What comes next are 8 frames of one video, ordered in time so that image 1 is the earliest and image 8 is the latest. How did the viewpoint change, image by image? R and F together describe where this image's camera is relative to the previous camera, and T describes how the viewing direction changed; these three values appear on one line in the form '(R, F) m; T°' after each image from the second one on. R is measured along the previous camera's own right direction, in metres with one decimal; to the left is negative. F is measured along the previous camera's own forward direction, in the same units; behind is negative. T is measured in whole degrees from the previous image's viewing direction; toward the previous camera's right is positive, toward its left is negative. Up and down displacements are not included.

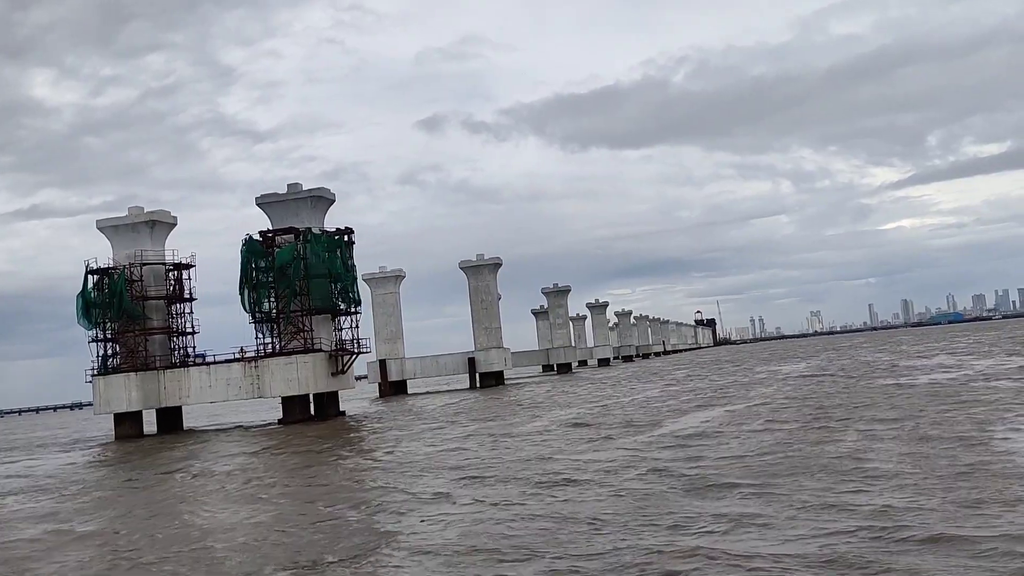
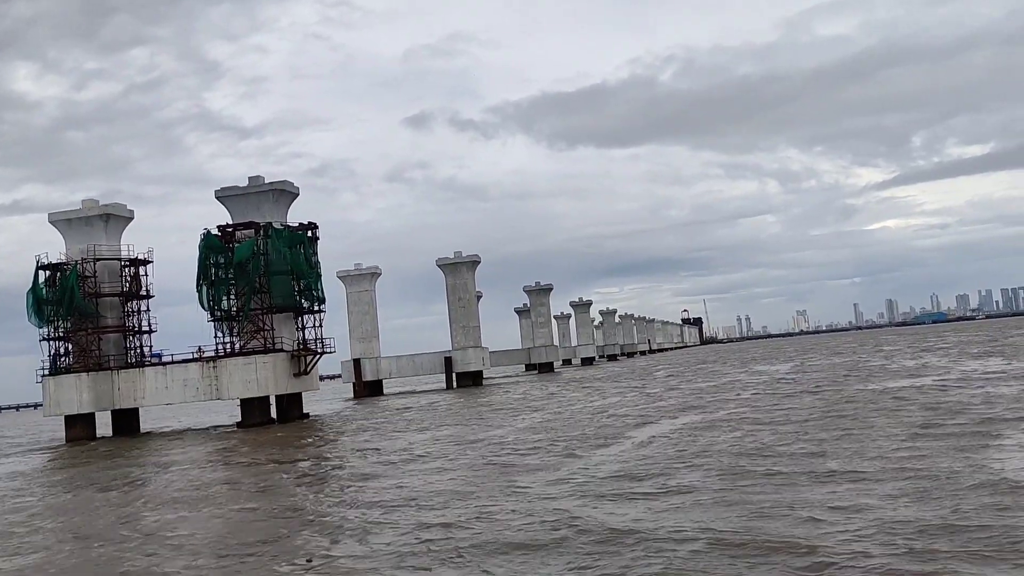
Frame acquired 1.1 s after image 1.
(+0.5, +1.0) m; +1°
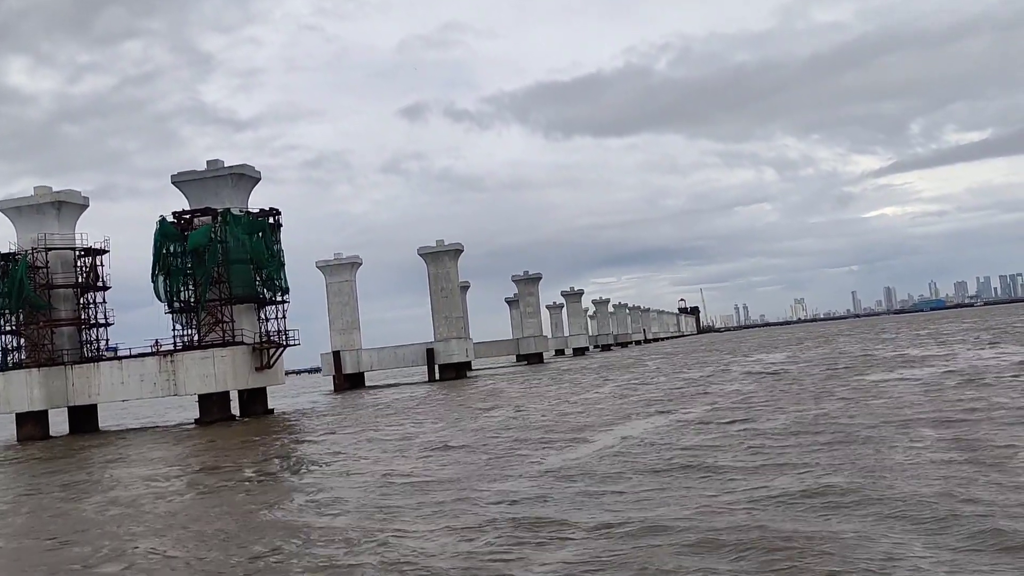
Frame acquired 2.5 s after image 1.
(+0.7, +1.2) m; 0°
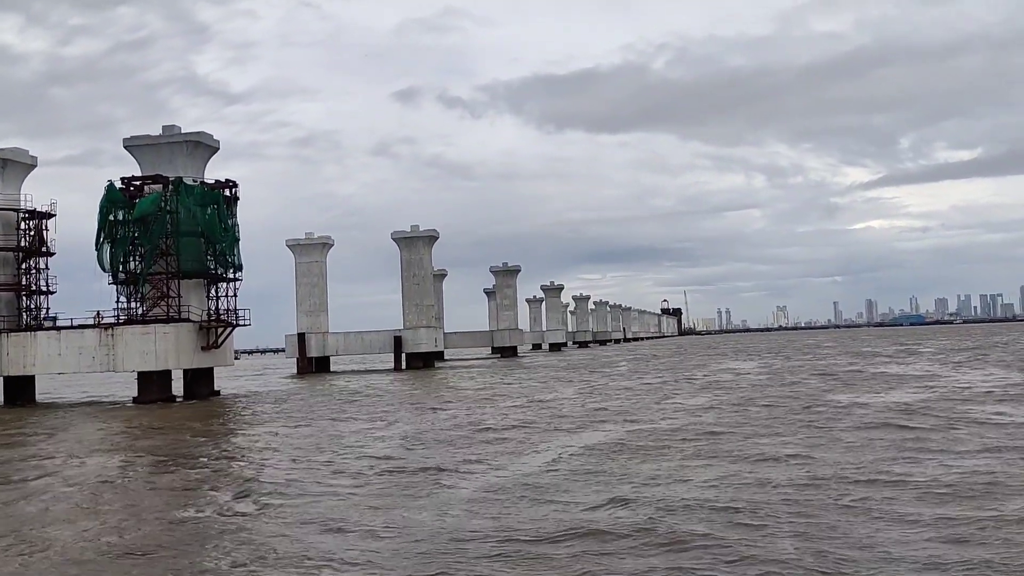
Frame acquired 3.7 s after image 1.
(+0.5, +1.1) m; +1°
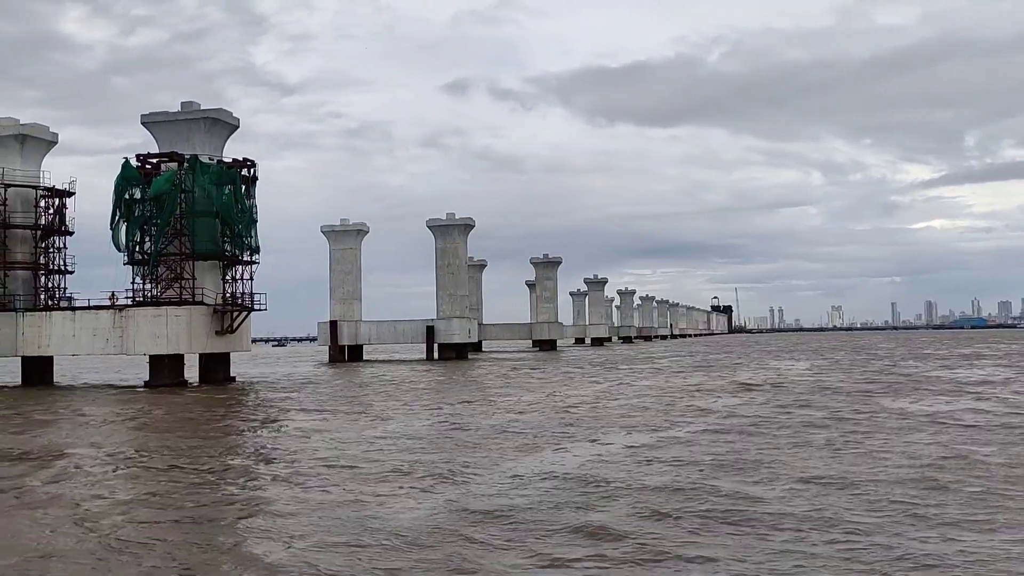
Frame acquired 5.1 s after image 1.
(+0.6, +1.1) m; -3°
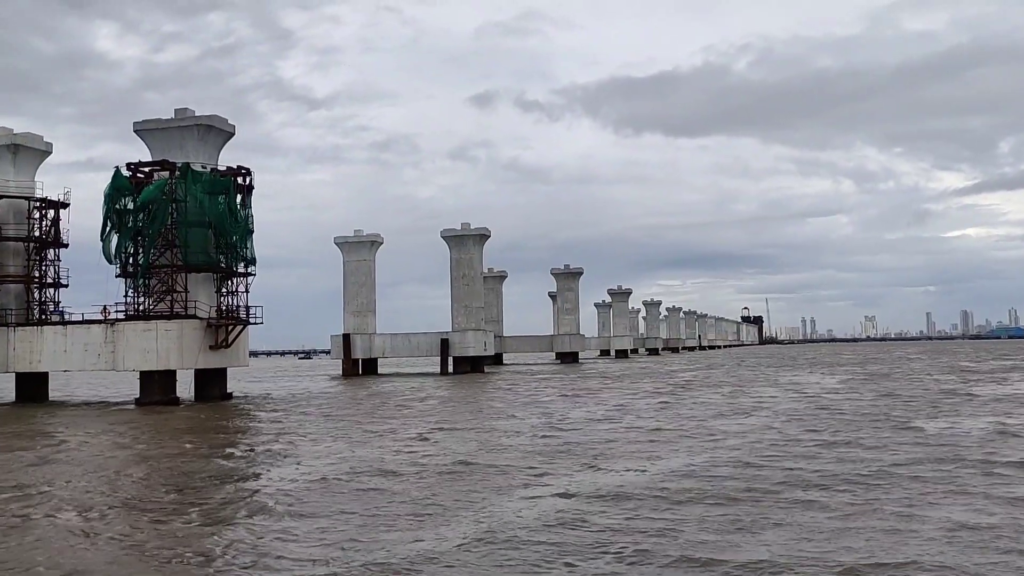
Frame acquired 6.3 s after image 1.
(+0.5, +1.1) m; -2°
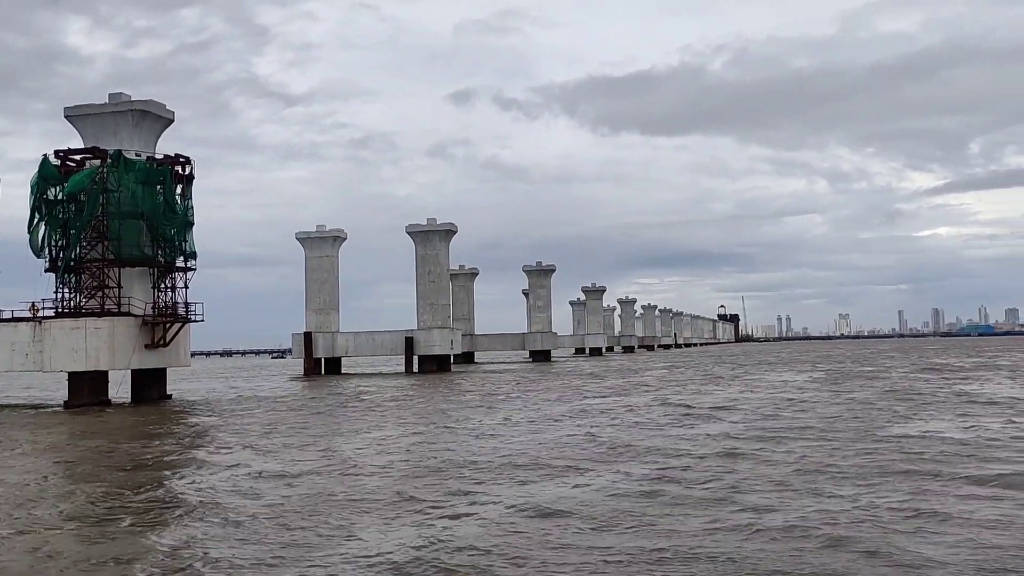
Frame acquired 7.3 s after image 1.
(+0.5, +1.1) m; +1°
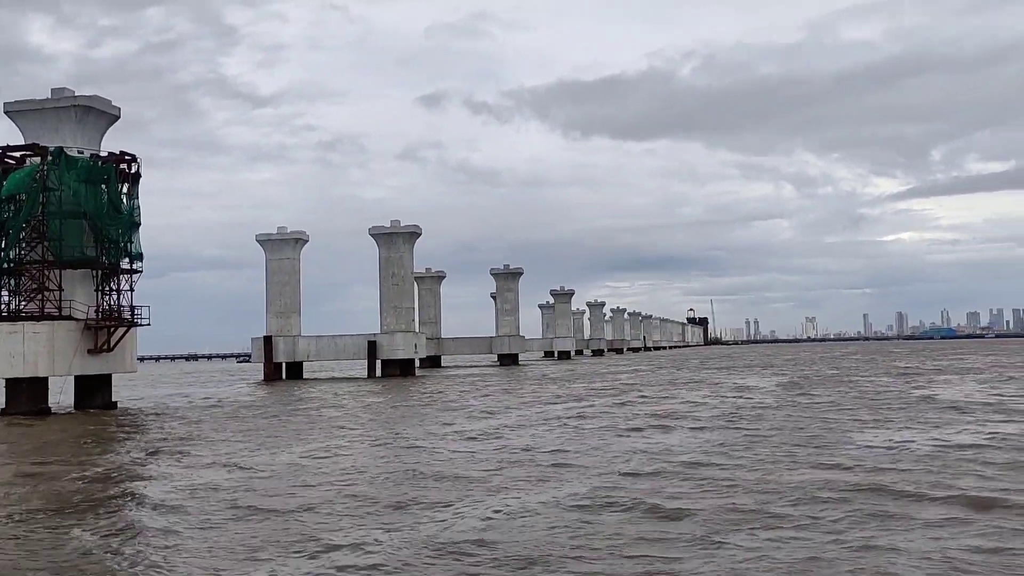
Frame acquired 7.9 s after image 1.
(+0.2, +0.5) m; +2°
